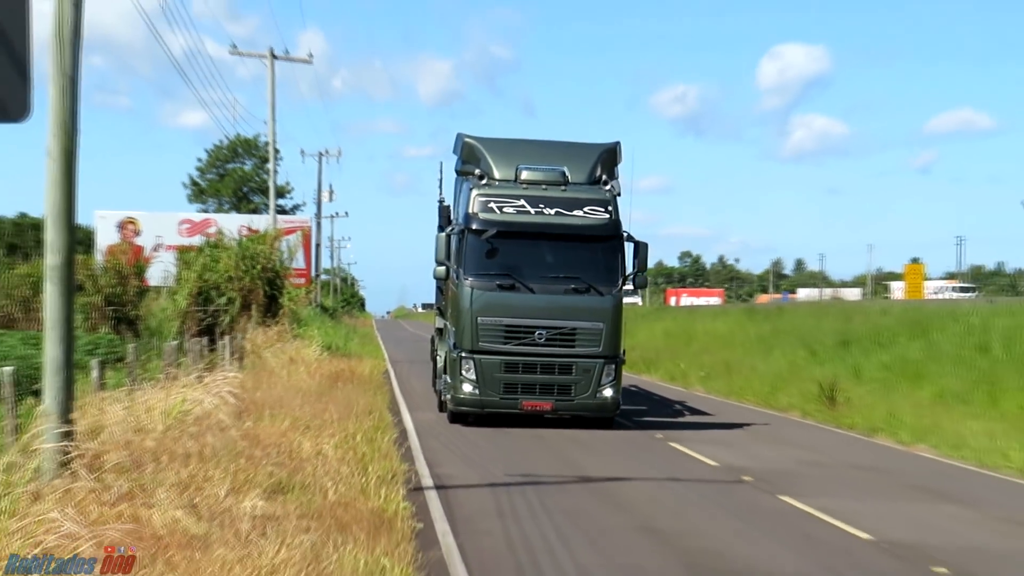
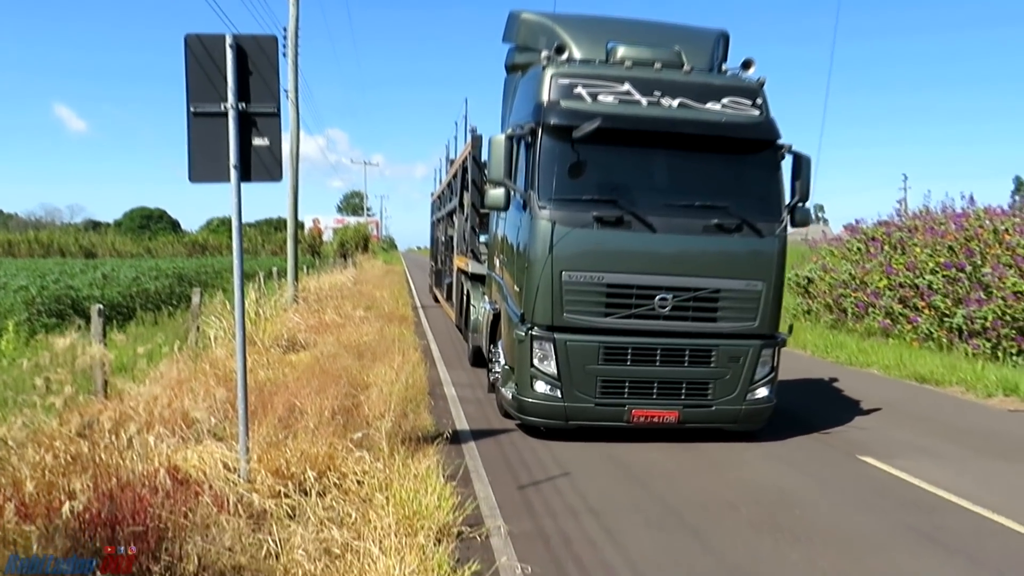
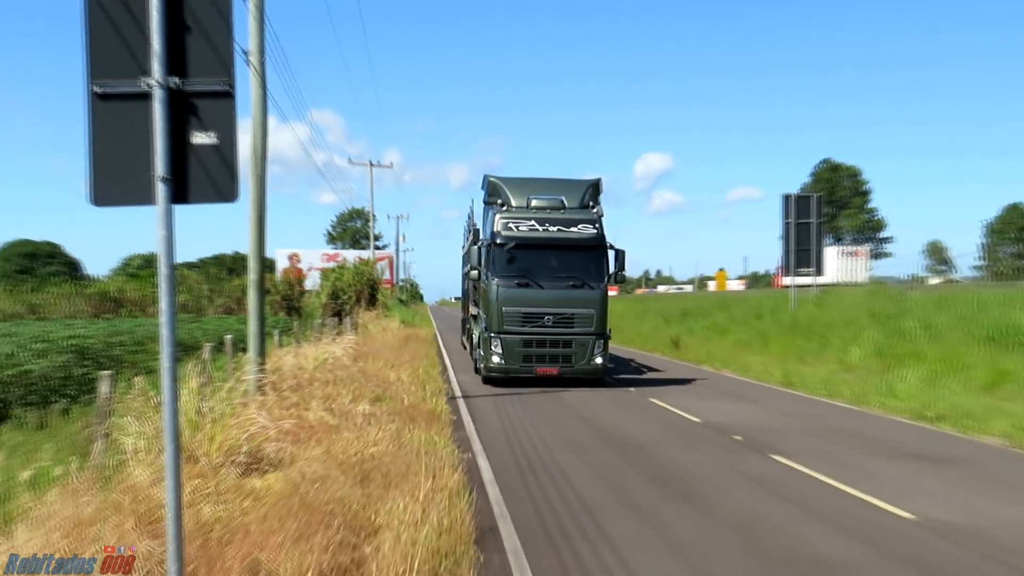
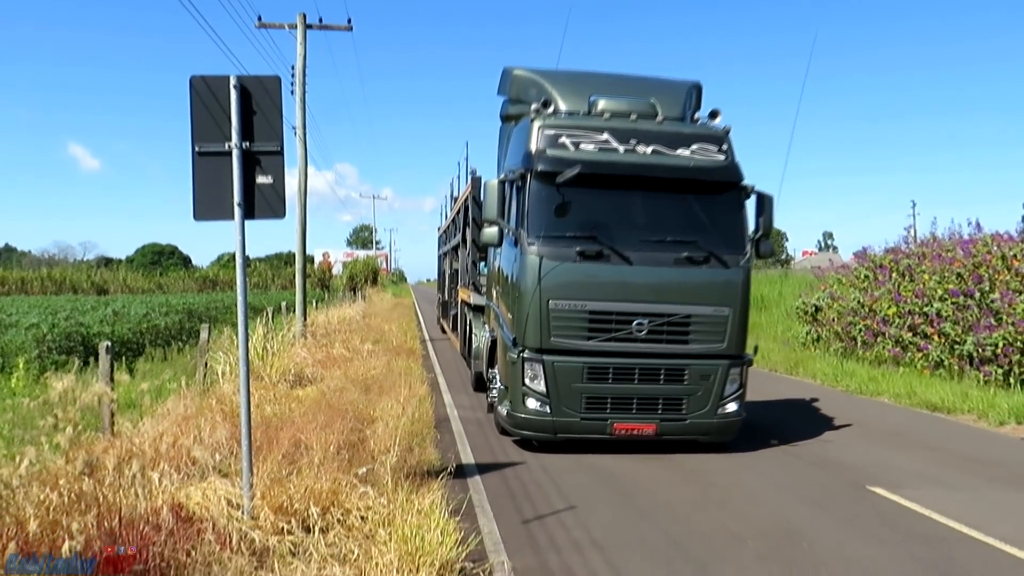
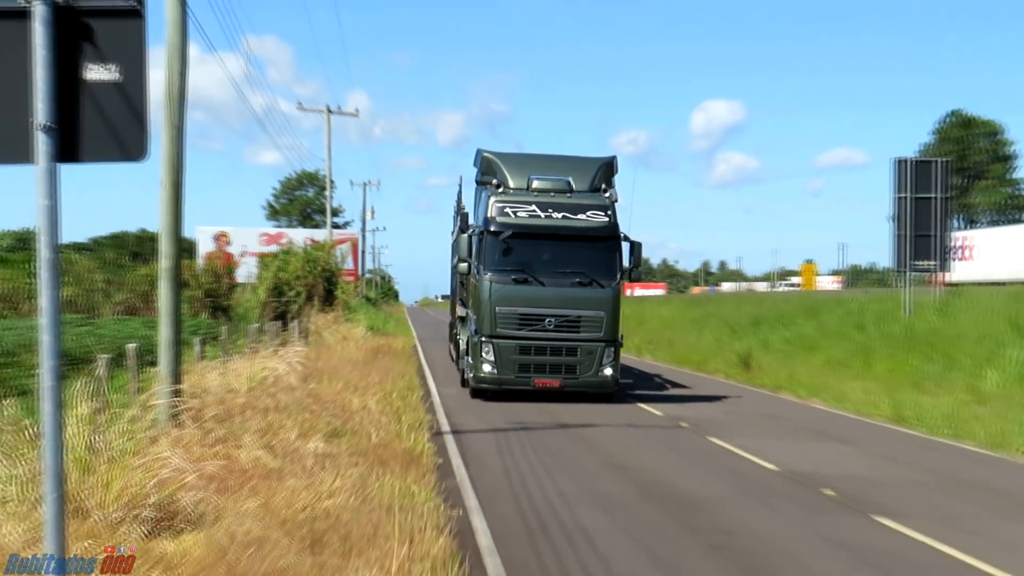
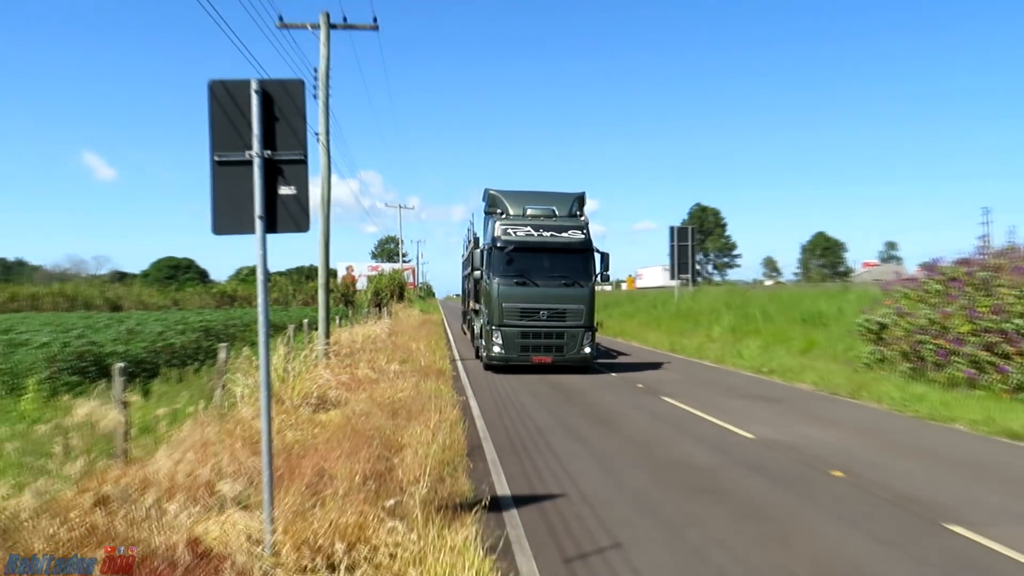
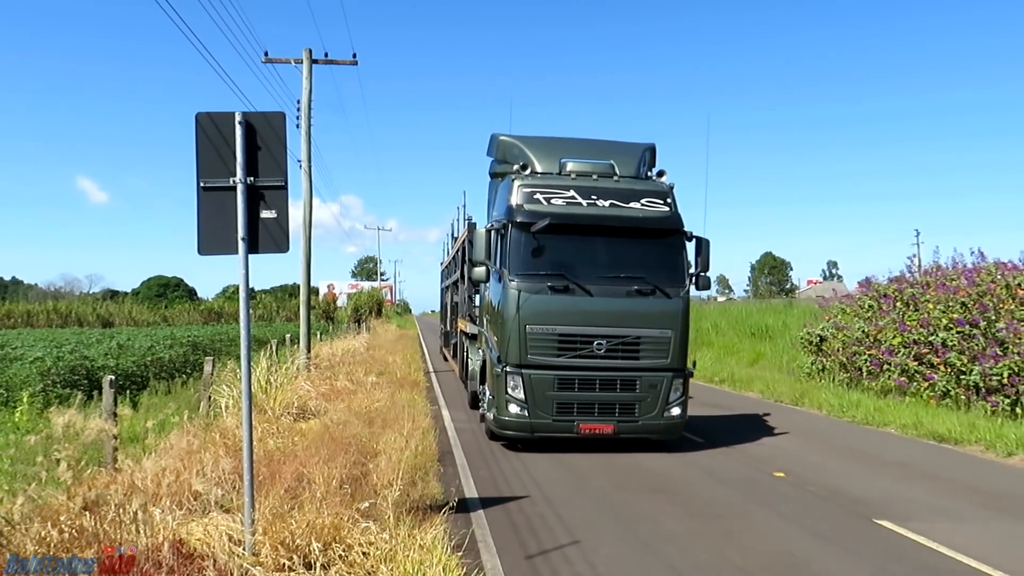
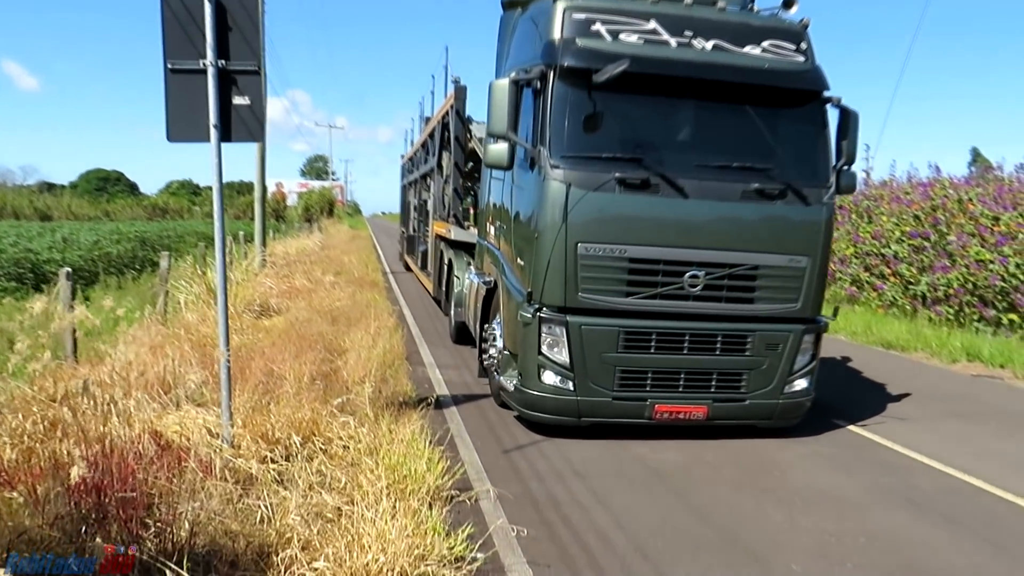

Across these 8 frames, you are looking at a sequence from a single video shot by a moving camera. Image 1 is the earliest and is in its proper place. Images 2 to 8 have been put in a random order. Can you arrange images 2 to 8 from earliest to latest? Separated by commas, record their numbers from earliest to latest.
5, 3, 6, 7, 4, 2, 8
